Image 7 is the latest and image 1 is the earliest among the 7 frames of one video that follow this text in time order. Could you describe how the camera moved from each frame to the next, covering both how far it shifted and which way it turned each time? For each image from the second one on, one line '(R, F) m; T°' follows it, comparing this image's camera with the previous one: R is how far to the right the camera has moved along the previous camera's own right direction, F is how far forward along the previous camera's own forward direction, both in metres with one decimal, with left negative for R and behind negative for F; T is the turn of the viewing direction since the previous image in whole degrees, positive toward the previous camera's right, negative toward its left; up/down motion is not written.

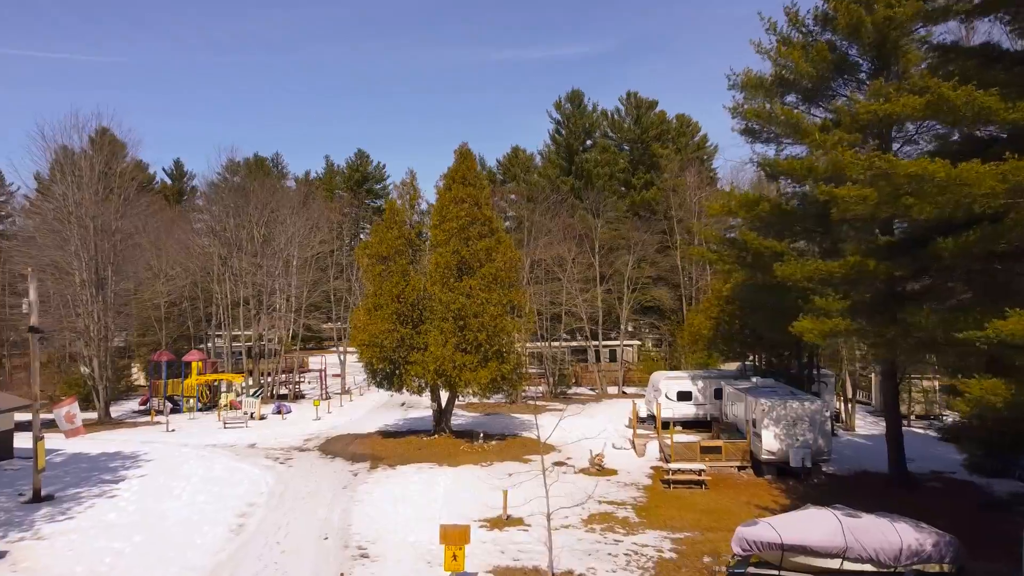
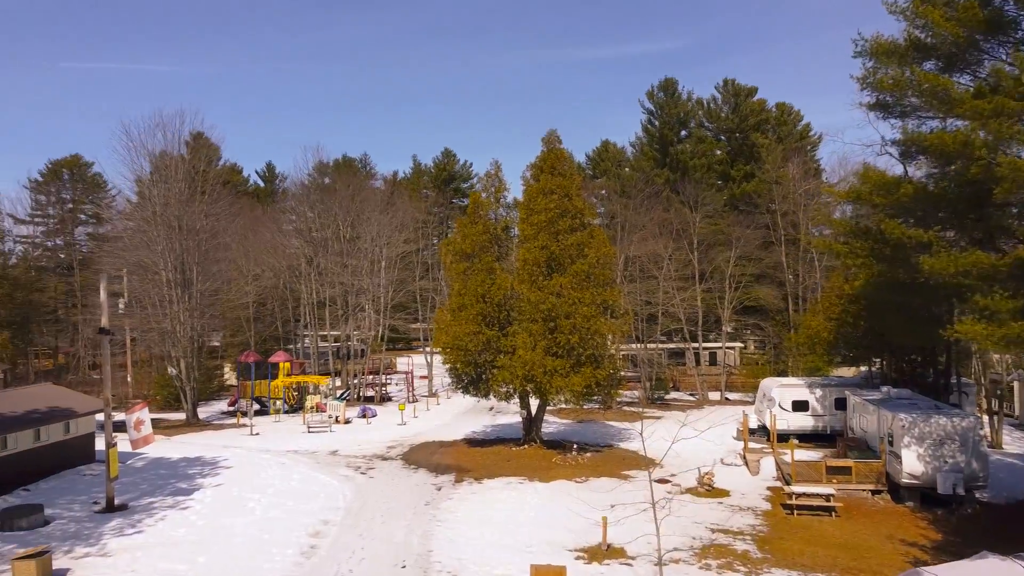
(-0.2, +1.6) m; -6°
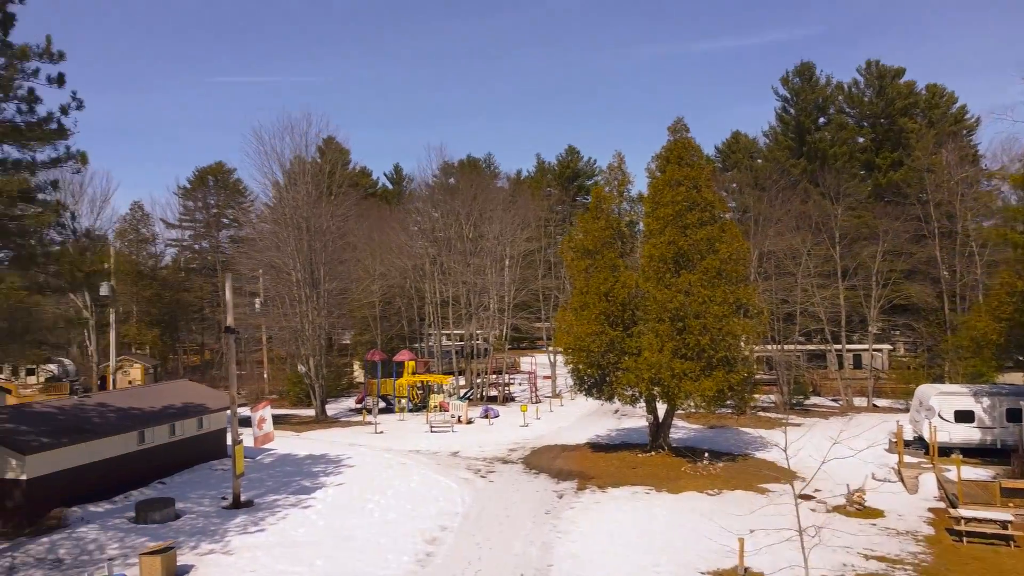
(0.0, +0.8) m; -9°
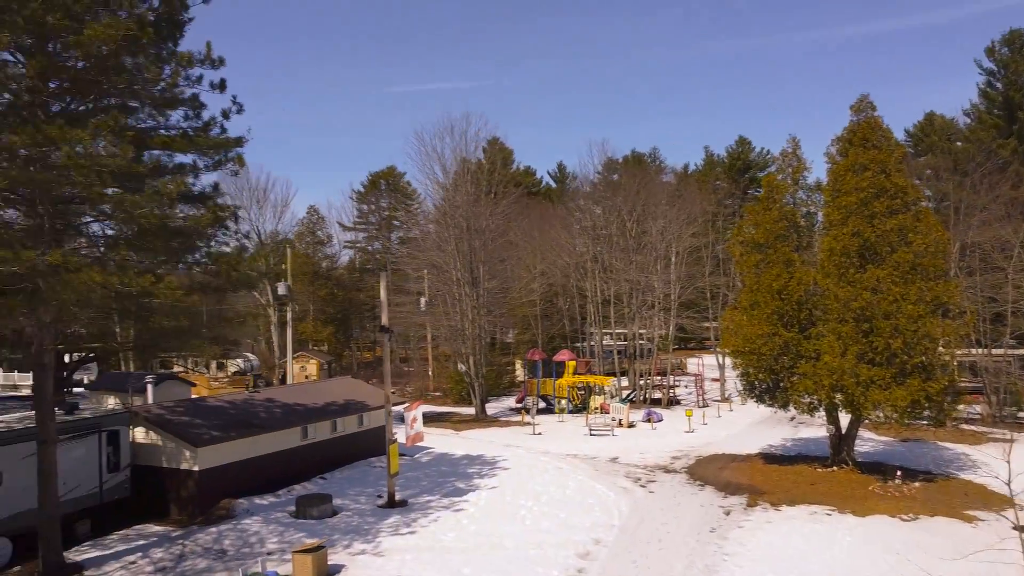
(+0.1, +0.8) m; -12°
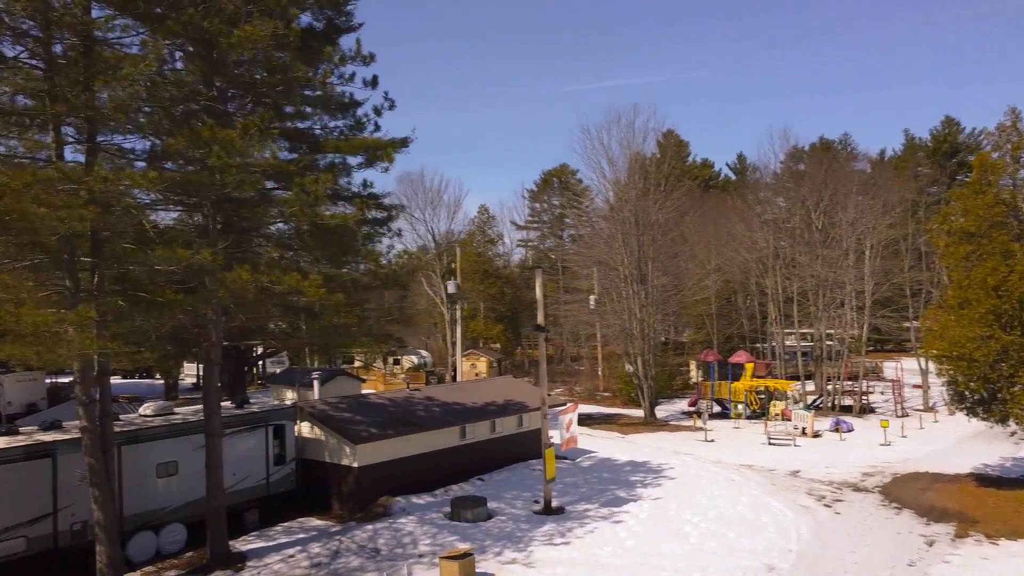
(+0.3, +0.8) m; -13°
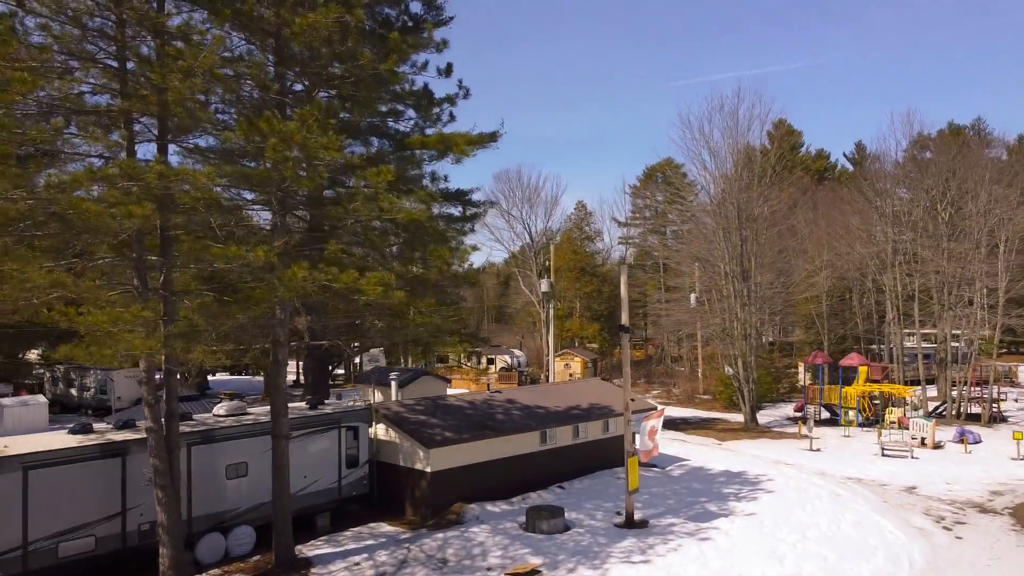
(+0.5, +0.8) m; -8°
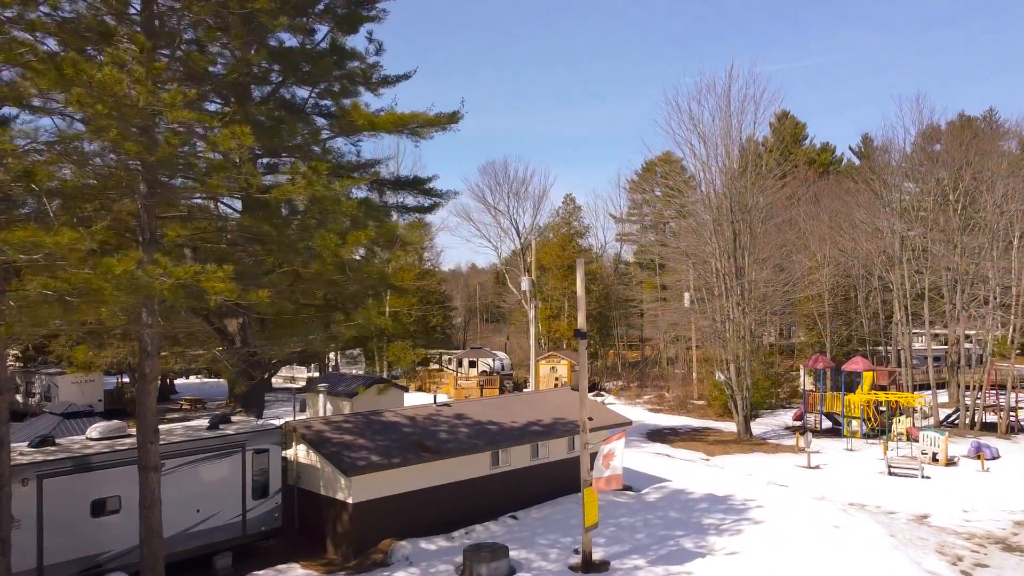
(+1.0, +2.1) m; 0°
